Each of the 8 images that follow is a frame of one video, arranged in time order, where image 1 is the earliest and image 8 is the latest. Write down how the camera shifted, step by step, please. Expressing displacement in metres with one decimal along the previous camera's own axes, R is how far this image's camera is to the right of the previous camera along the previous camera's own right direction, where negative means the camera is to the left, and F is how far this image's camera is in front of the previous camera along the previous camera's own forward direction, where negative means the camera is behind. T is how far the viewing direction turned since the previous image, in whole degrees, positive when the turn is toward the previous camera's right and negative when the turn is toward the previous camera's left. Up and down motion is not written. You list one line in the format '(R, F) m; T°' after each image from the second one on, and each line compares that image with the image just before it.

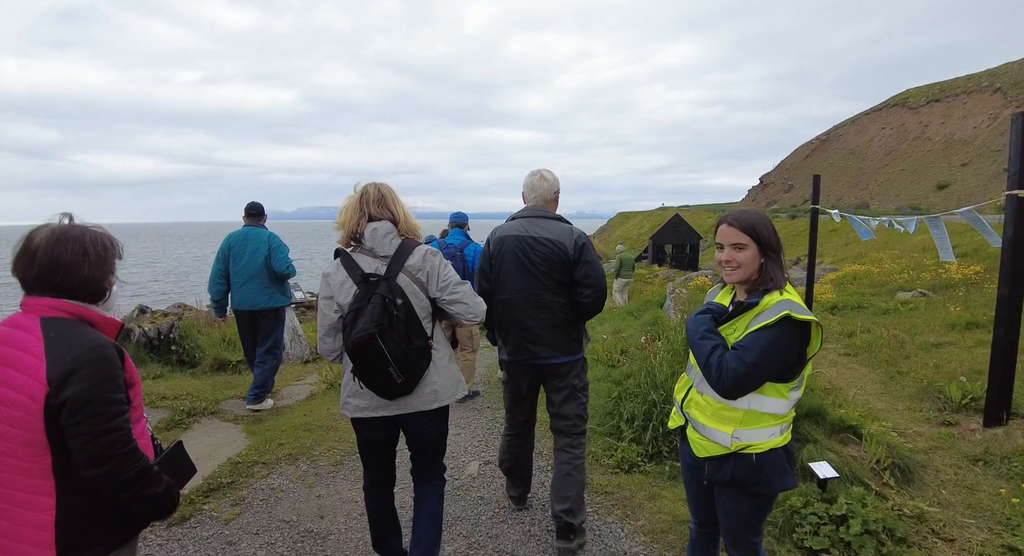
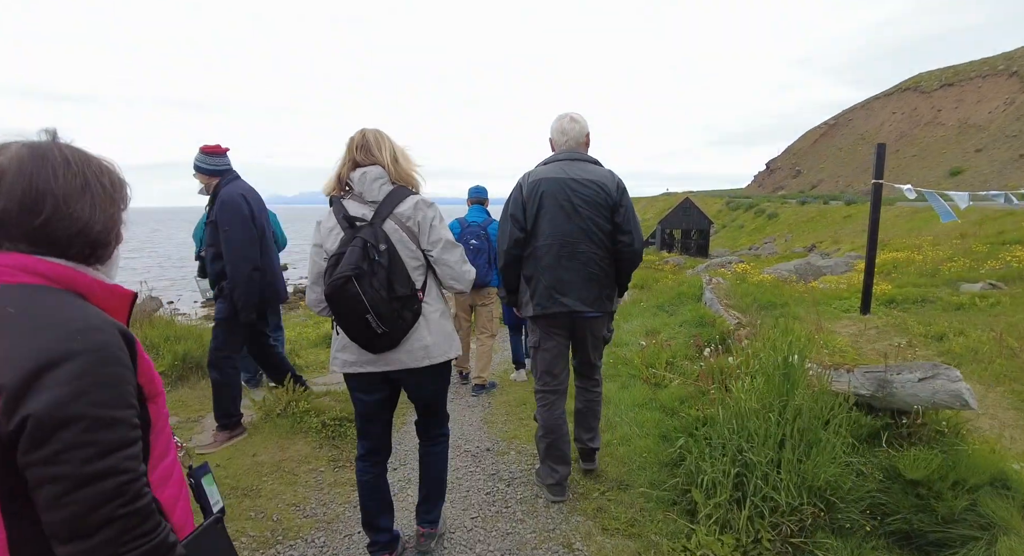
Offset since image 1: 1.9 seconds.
(-0.1, +1.8) m; 0°
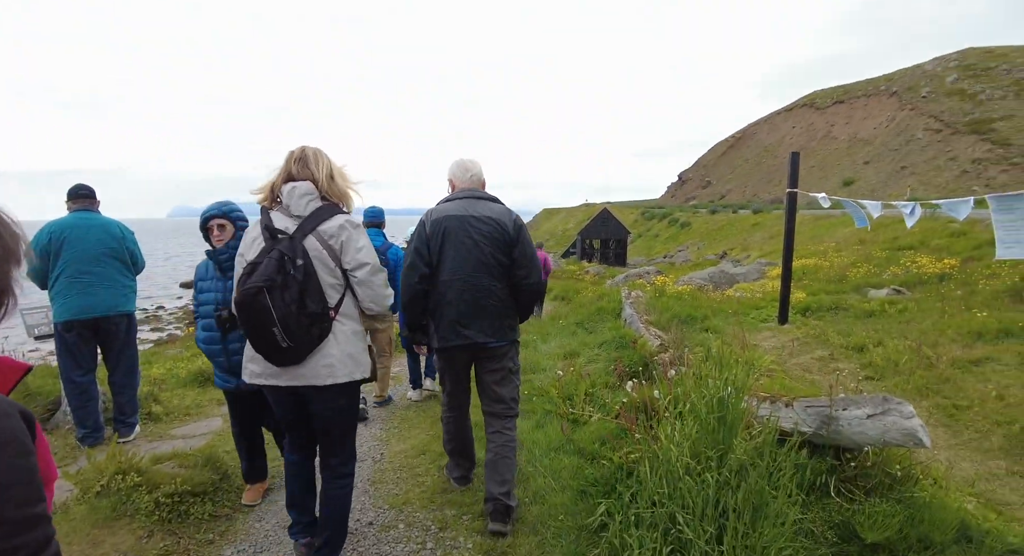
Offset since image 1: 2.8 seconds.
(+0.3, +0.7) m; +7°
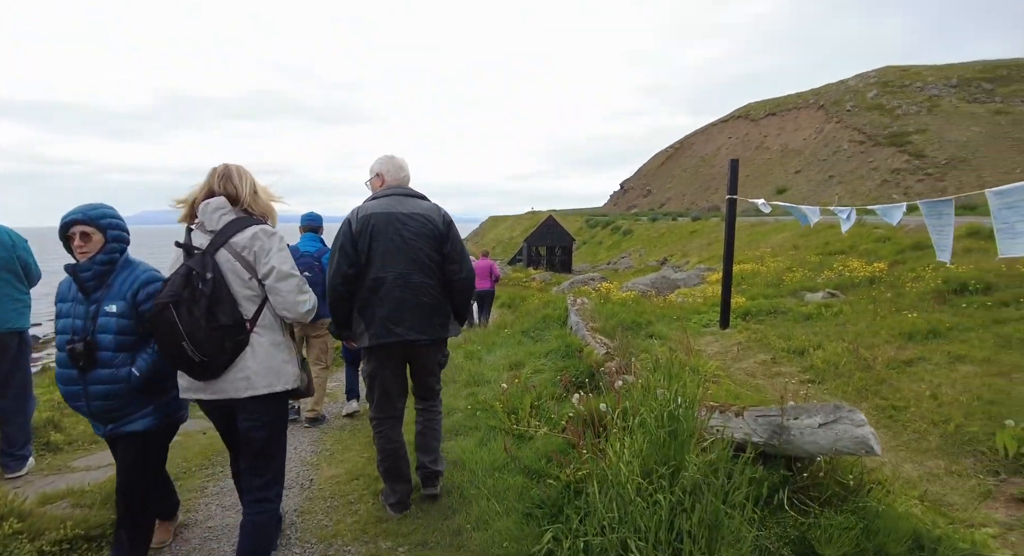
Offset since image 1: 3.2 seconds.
(+0.1, +0.3) m; +5°
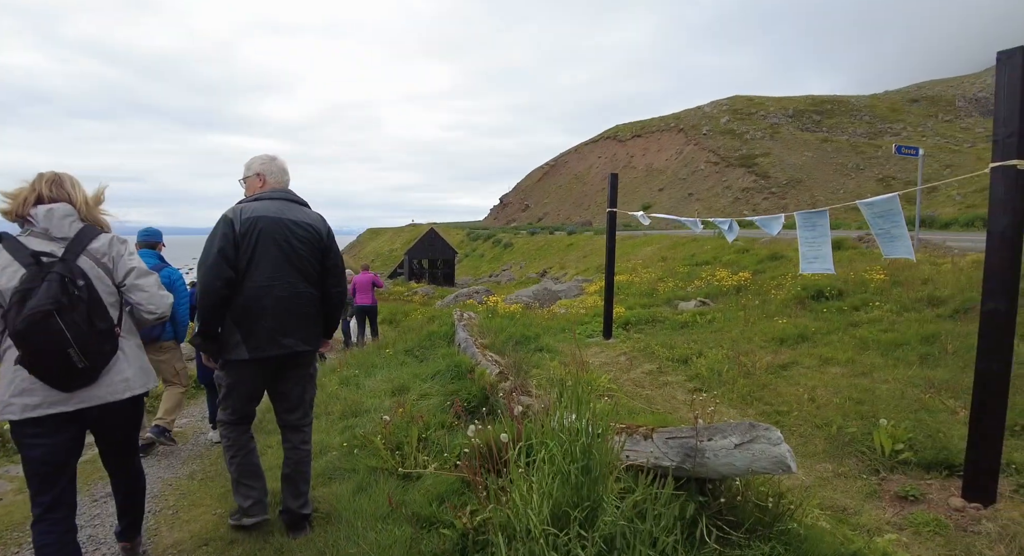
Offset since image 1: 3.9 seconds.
(0.0, +0.5) m; +12°
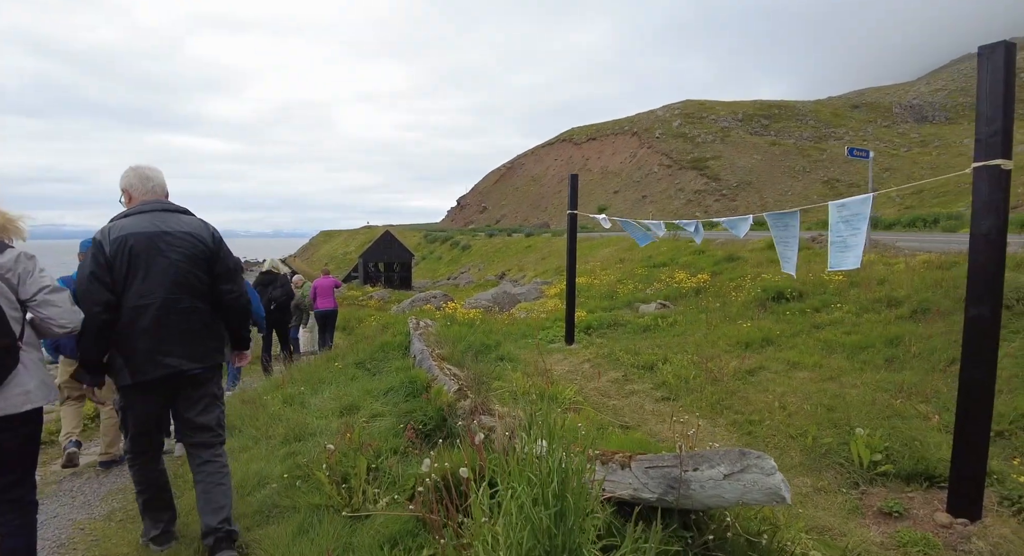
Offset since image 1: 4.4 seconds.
(0.0, +0.4) m; +4°
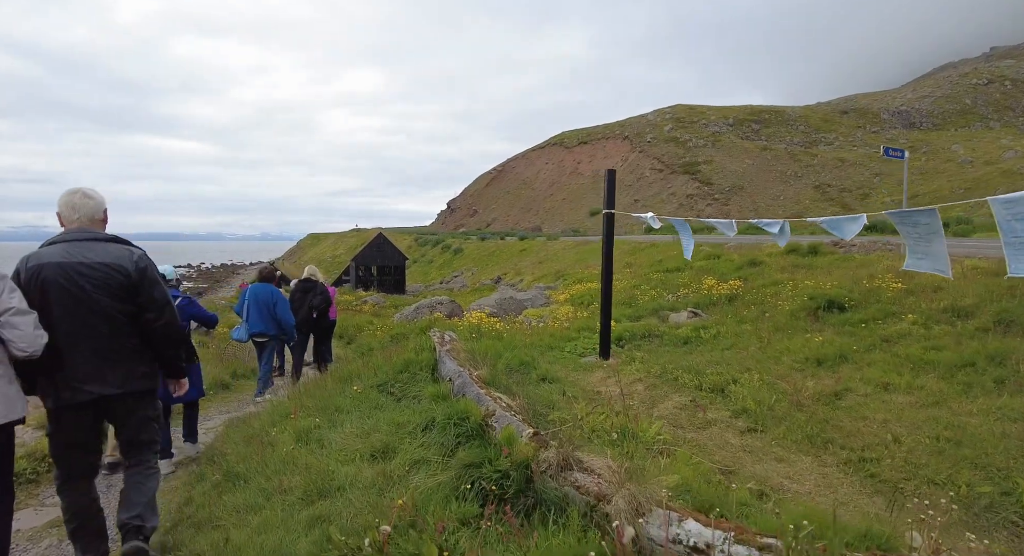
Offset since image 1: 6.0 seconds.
(-0.6, +1.0) m; +1°
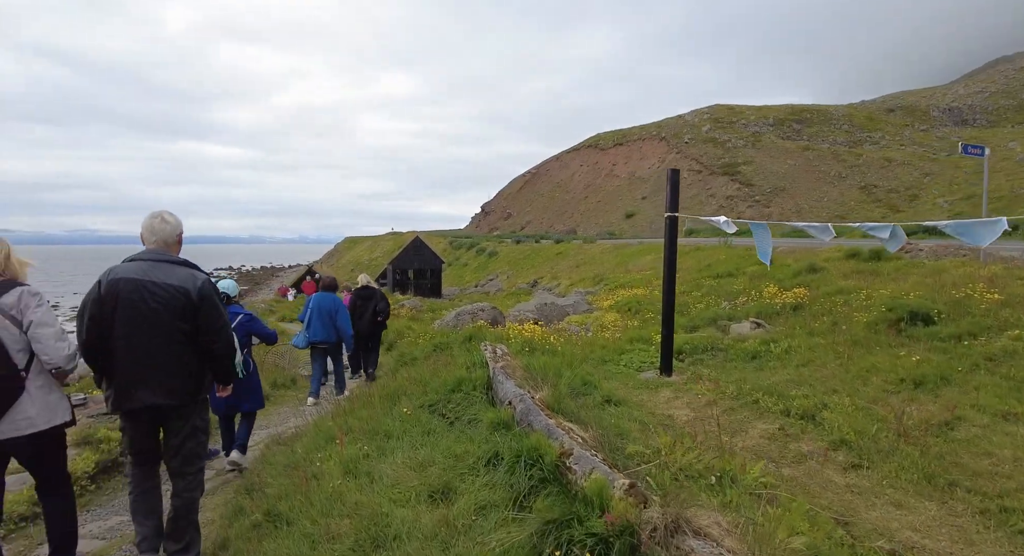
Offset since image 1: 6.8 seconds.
(-0.3, +0.5) m; -3°
